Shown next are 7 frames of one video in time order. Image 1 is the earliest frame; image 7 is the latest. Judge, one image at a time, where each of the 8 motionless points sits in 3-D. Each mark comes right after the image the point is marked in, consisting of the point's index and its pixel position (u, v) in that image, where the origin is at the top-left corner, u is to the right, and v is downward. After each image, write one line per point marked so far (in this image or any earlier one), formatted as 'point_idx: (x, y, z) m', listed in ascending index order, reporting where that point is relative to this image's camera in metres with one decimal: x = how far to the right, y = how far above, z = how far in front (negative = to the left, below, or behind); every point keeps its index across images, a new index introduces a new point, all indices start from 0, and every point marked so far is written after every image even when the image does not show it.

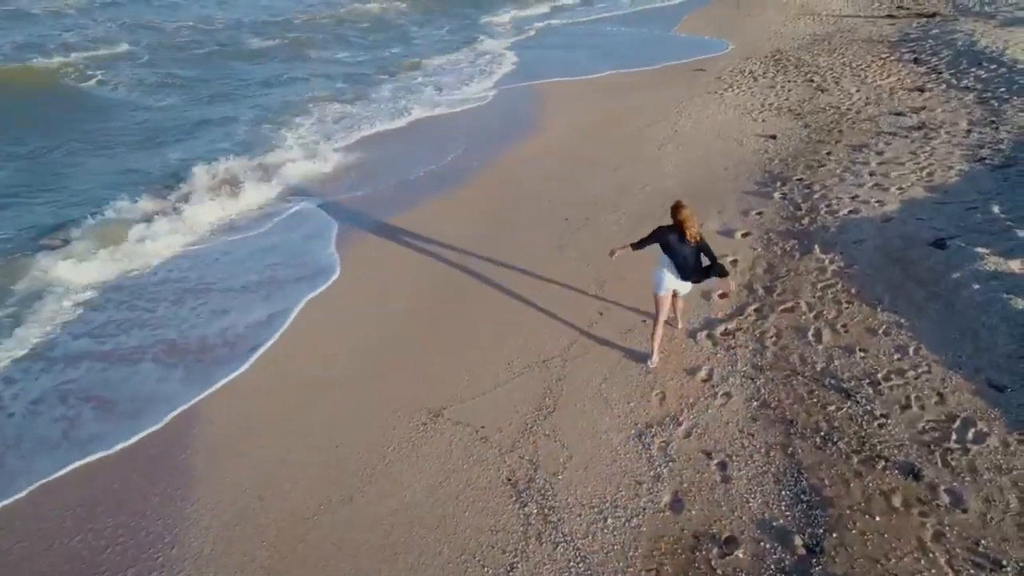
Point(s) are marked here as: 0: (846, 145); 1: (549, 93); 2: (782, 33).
0: (+4.8, +2.0, +10.0) m
1: (+0.7, +3.7, +13.6) m
2: (+7.2, +6.8, +18.6) m
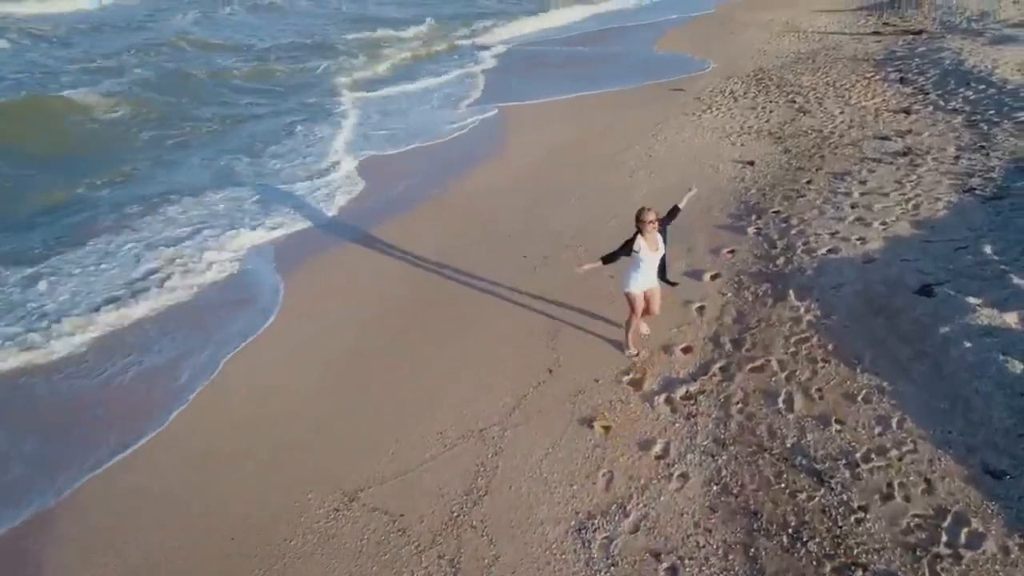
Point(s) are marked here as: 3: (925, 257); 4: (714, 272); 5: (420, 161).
0: (+4.2, +1.5, +9.4) m
1: (+0.1, +3.1, +12.9) m
2: (+6.5, +6.1, +18.0) m
3: (+3.9, +0.3, +6.6) m
4: (+2.0, +0.2, +7.0) m
5: (-1.5, +2.0, +11.1) m
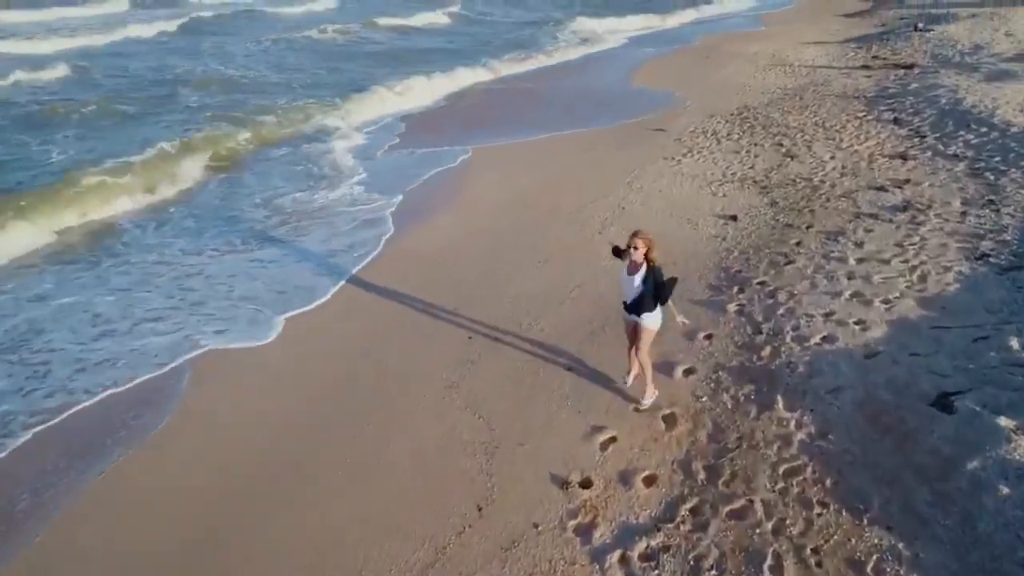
0: (+3.6, +0.7, +8.3) m
1: (-0.5, +2.1, +11.9) m
2: (+5.9, +5.0, +17.2) m
3: (+3.3, -0.5, +5.5) m
4: (+1.5, -0.6, +5.9) m
5: (-2.1, +1.0, +10.0) m
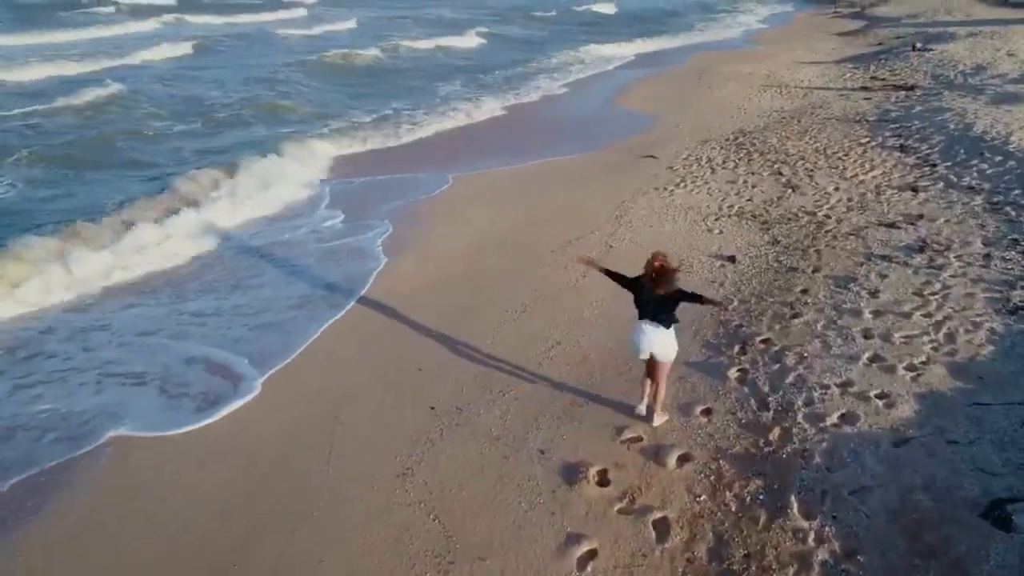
0: (+3.4, +0.1, +7.5) m
1: (-0.8, +1.4, +11.0) m
2: (+5.5, +4.2, +16.4) m
3: (+3.1, -1.0, +4.6) m
4: (+1.2, -1.1, +5.0) m
5: (-2.4, +0.4, +9.2) m
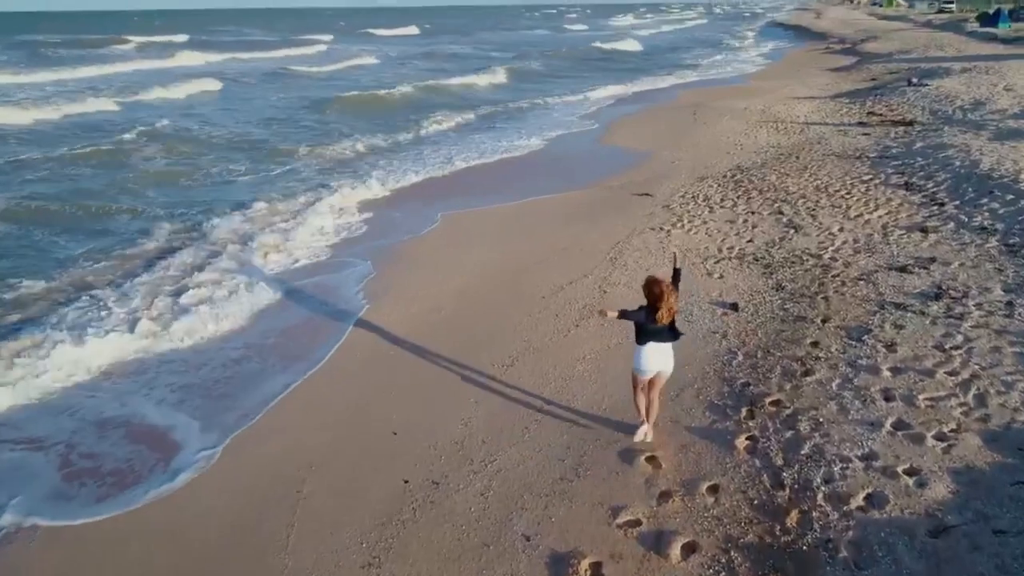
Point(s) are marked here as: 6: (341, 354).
0: (+3.2, -0.4, +6.9) m
1: (-1.0, +0.7, +10.5) m
2: (+5.3, +3.3, +16.1) m
3: (+2.9, -1.3, +4.0) m
4: (+1.1, -1.5, +4.3) m
5: (-2.5, -0.2, +8.6) m
6: (-1.7, -0.7, +7.4) m
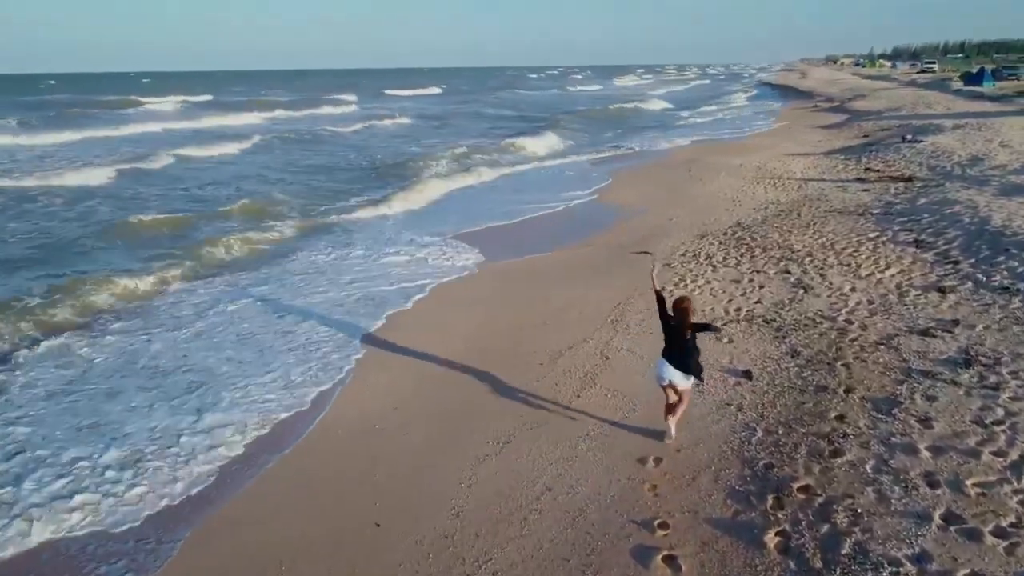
0: (+3.2, -1.0, +6.3) m
1: (-1.1, -0.2, +10.0) m
2: (+5.2, +2.0, +15.8) m
3: (+2.9, -1.7, +3.3) m
4: (+1.1, -2.0, +3.7) m
5: (-2.6, -1.0, +8.0) m
6: (-1.8, -1.4, +6.8) m
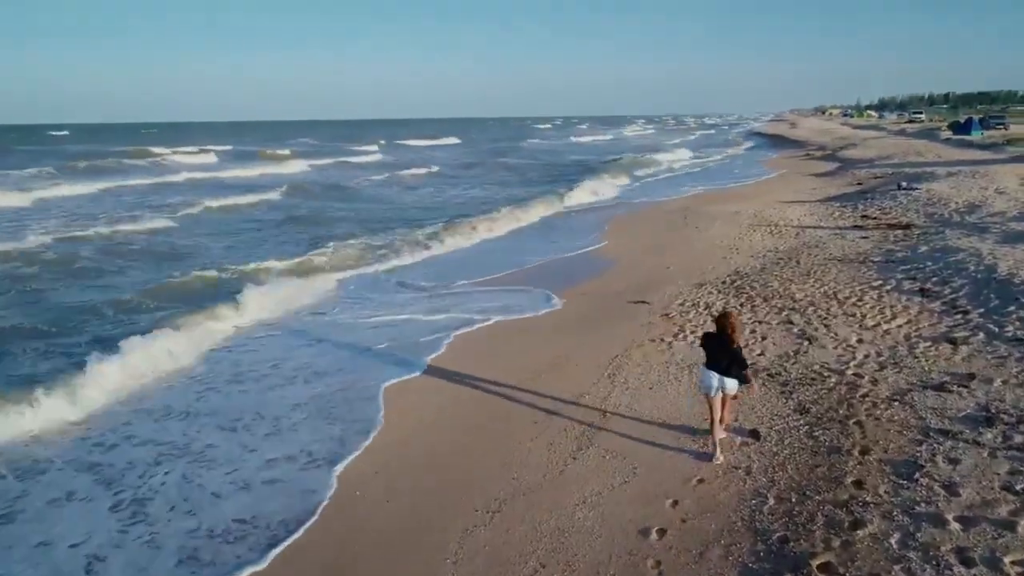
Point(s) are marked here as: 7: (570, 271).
0: (+3.1, -1.5, +5.9) m
1: (-1.2, -0.9, +9.5) m
2: (+5.0, +0.9, +15.5) m
3: (+2.9, -2.0, +2.8) m
4: (+1.0, -2.2, +3.1) m
5: (-2.7, -1.5, +7.5) m
6: (-1.9, -1.9, +6.2) m
7: (+1.2, +0.4, +14.5) m
